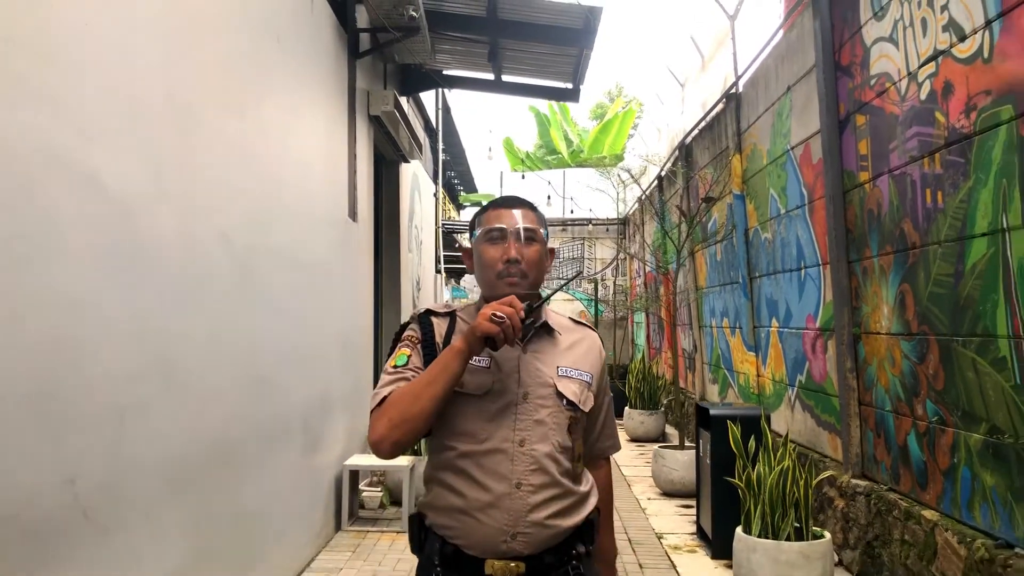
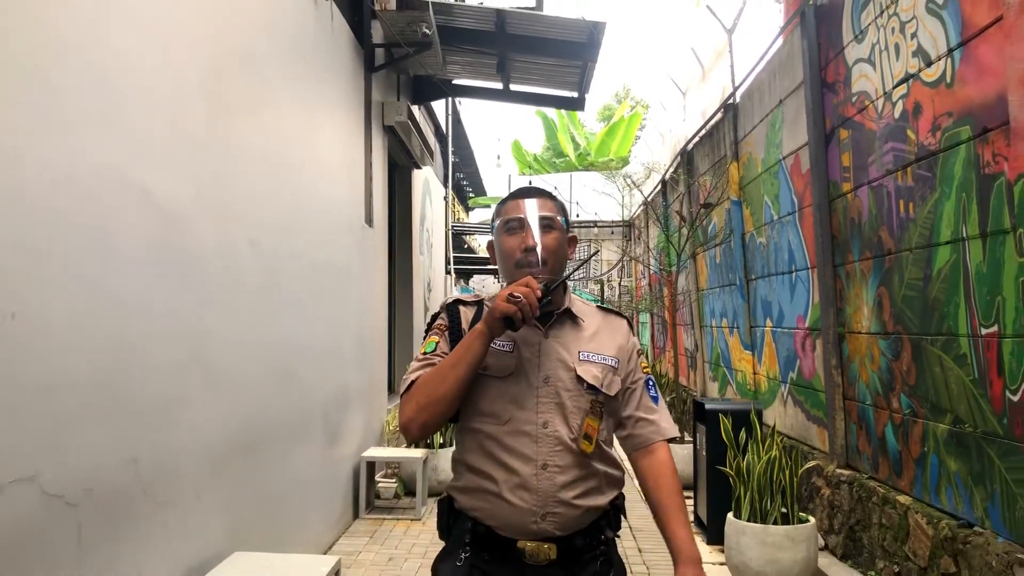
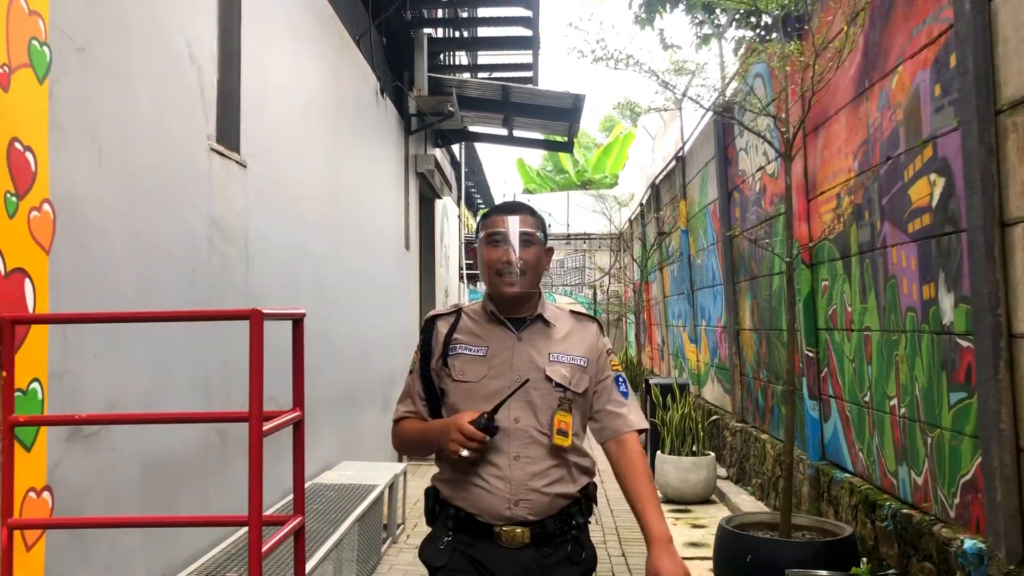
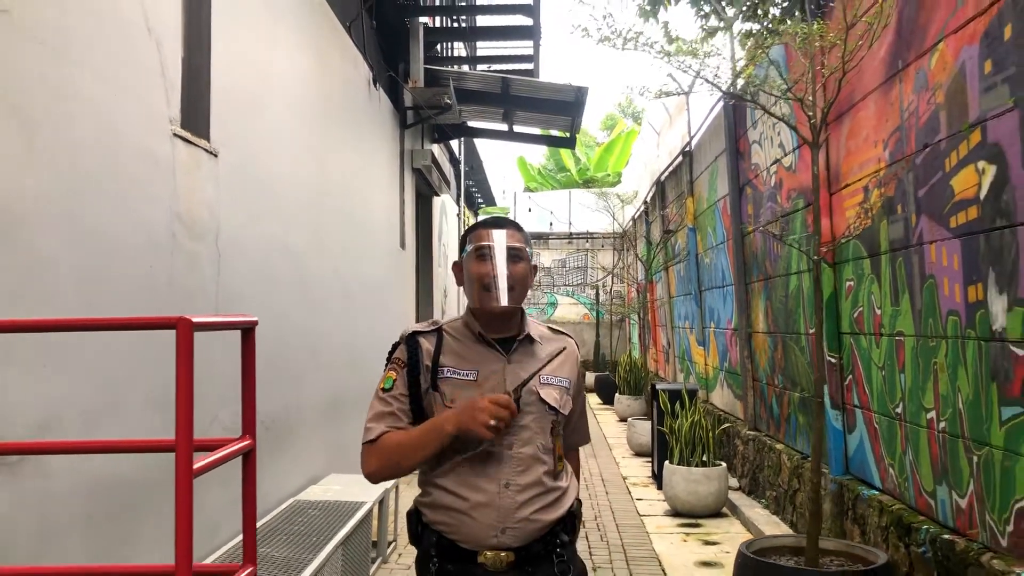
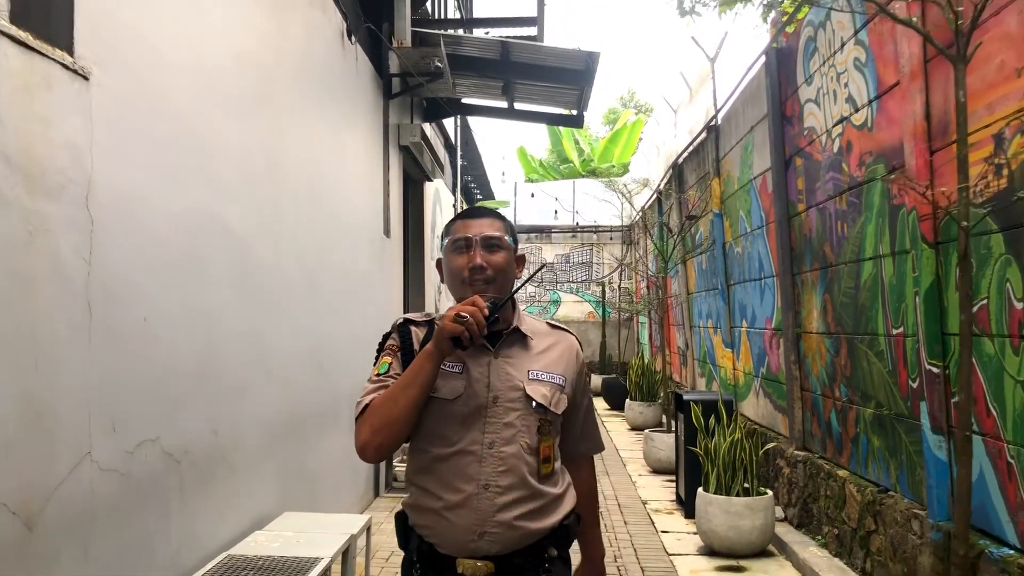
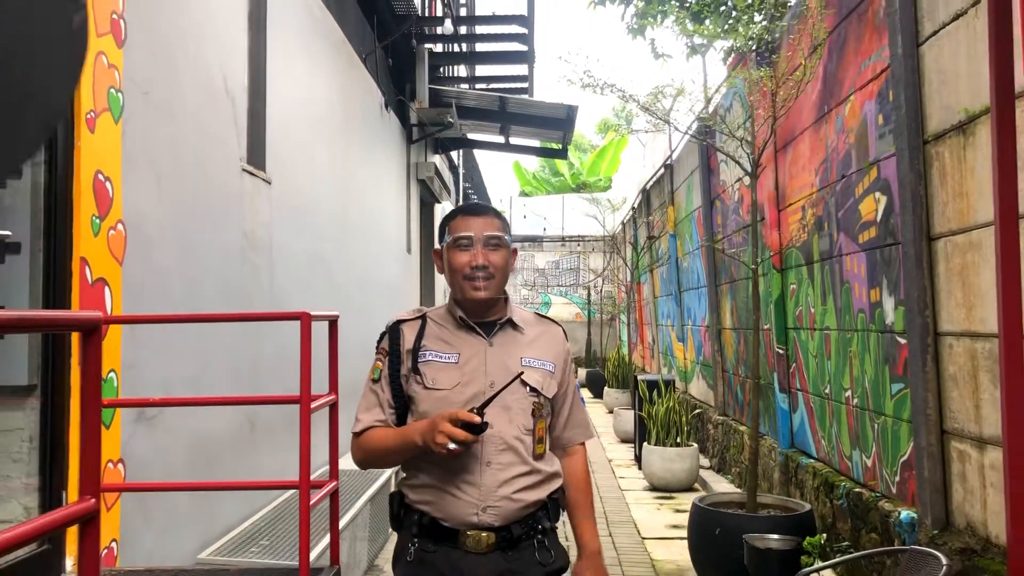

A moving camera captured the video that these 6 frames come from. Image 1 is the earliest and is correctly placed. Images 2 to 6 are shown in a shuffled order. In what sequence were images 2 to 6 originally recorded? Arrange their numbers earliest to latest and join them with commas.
2, 5, 4, 3, 6
